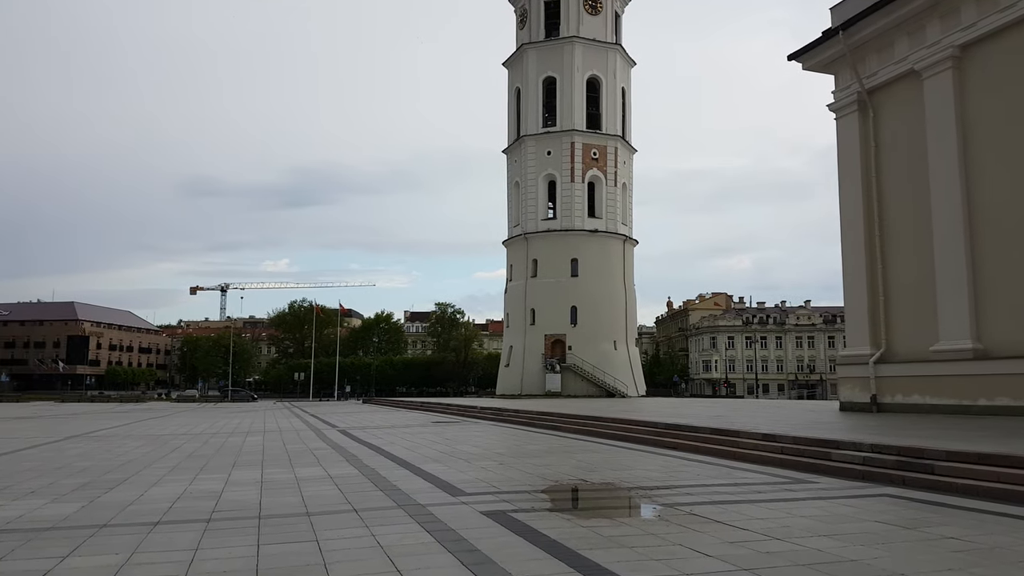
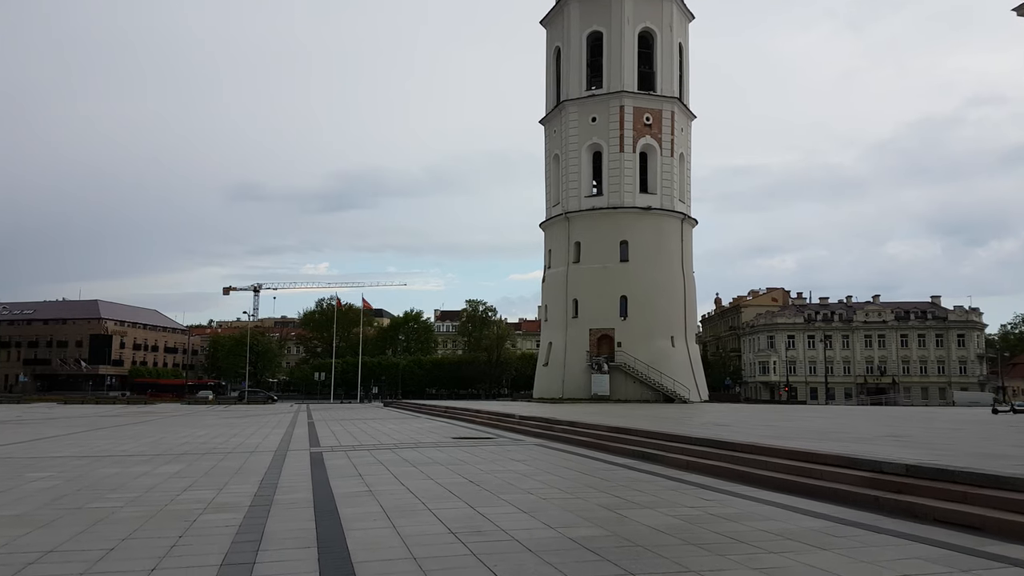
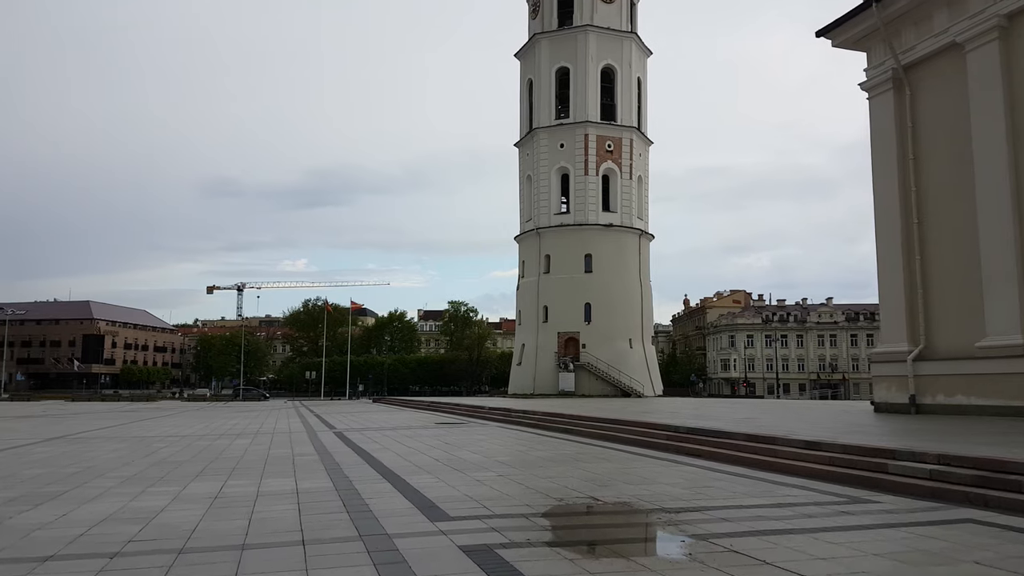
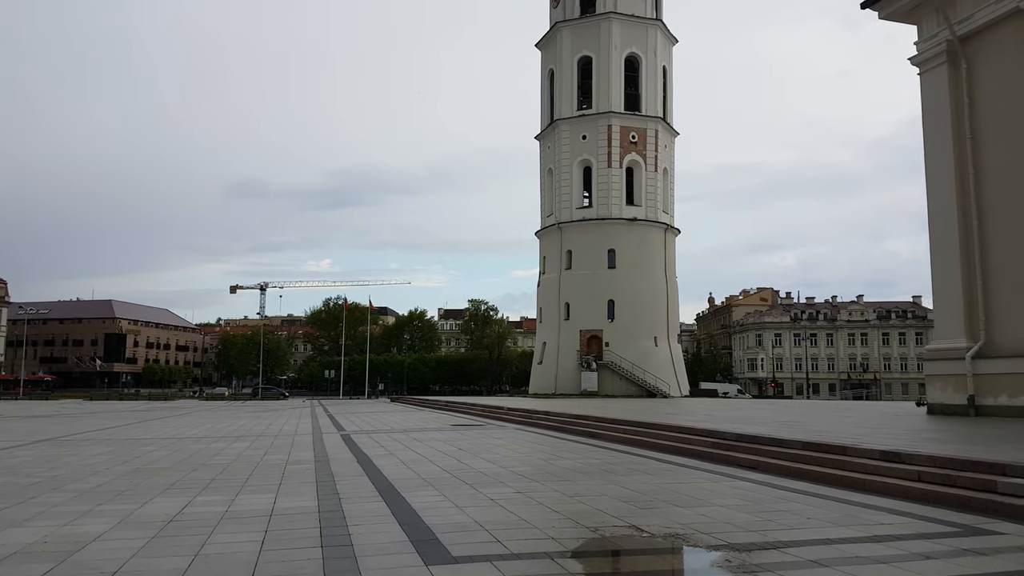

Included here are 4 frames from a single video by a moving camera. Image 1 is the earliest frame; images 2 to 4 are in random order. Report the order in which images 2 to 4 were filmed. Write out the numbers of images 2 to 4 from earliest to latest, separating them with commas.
3, 4, 2
